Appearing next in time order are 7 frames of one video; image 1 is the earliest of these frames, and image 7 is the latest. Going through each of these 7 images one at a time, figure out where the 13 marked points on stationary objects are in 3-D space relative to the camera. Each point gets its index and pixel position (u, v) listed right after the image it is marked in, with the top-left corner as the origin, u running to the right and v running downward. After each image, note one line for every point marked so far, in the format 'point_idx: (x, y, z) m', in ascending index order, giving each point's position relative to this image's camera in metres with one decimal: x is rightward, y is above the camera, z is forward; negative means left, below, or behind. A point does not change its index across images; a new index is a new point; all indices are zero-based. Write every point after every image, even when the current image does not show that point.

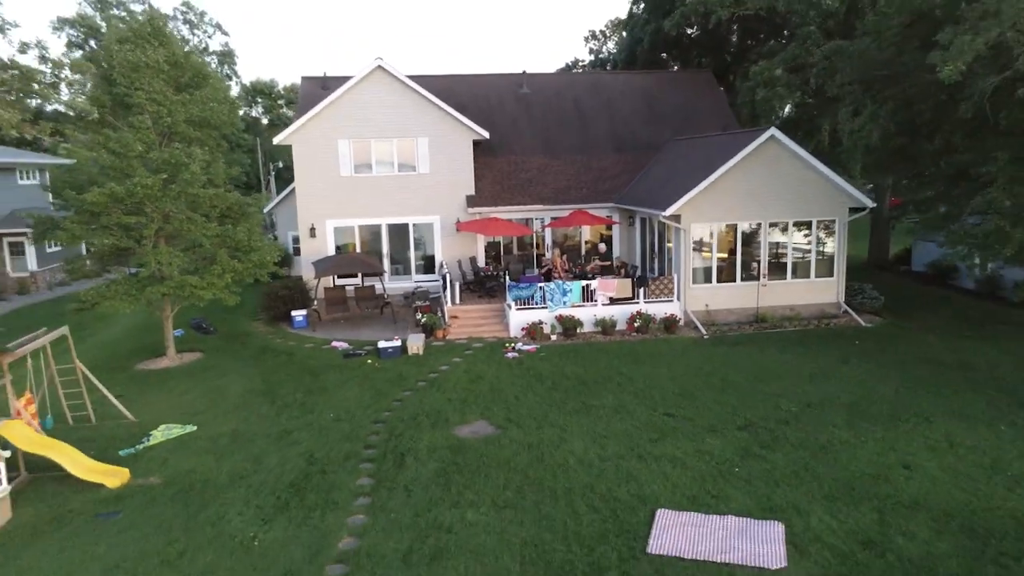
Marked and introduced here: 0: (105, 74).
0: (-9.5, +5.1, +17.1) m
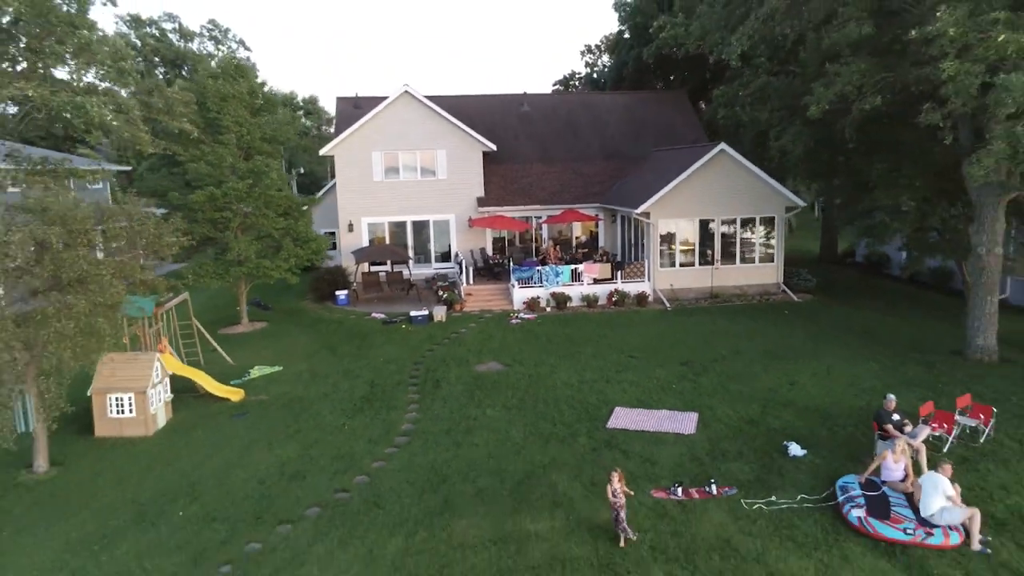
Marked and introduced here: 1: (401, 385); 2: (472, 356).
0: (-9.4, +5.7, +22.1) m
1: (-2.7, -2.3, +17.3) m
2: (-1.1, -1.8, +19.4) m
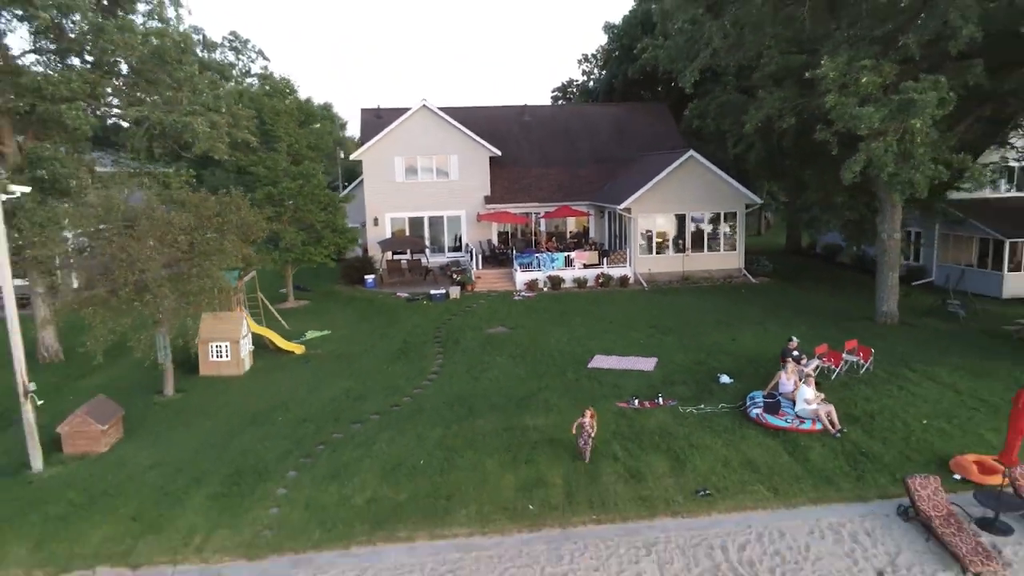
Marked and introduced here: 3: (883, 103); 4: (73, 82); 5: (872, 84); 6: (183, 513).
0: (-9.3, +6.4, +26.7) m
1: (-2.5, -1.7, +21.9) m
2: (-1.0, -1.2, +24.0) m
3: (+8.1, +4.1, +15.8) m
4: (-10.7, +5.2, +18.0) m
5: (+7.8, +4.4, +15.7) m
6: (-5.6, -3.9, +12.4) m
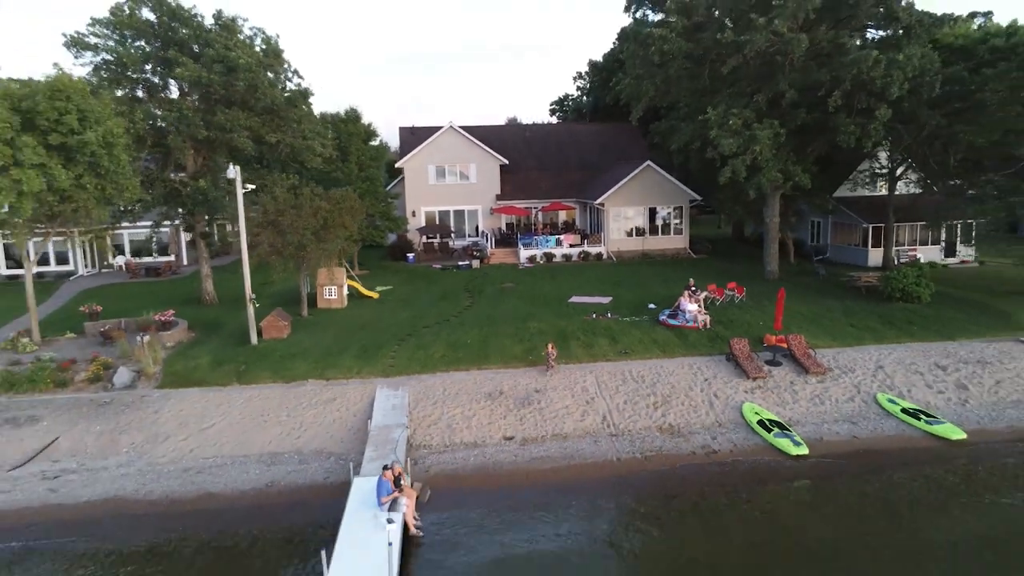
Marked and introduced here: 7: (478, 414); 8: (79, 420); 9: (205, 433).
0: (-9.0, +7.8, +37.2) m
1: (-2.3, -0.2, +32.3) m
2: (-0.7, +0.3, +34.5) m
3: (+8.4, +5.6, +26.3) m
4: (-10.5, +6.7, +28.5) m
5: (+8.1, +5.9, +26.2) m
6: (-5.3, -2.4, +22.9) m
7: (-0.9, -3.3, +19.1) m
8: (-11.3, -3.5, +19.0) m
9: (-7.8, -3.8, +18.5) m
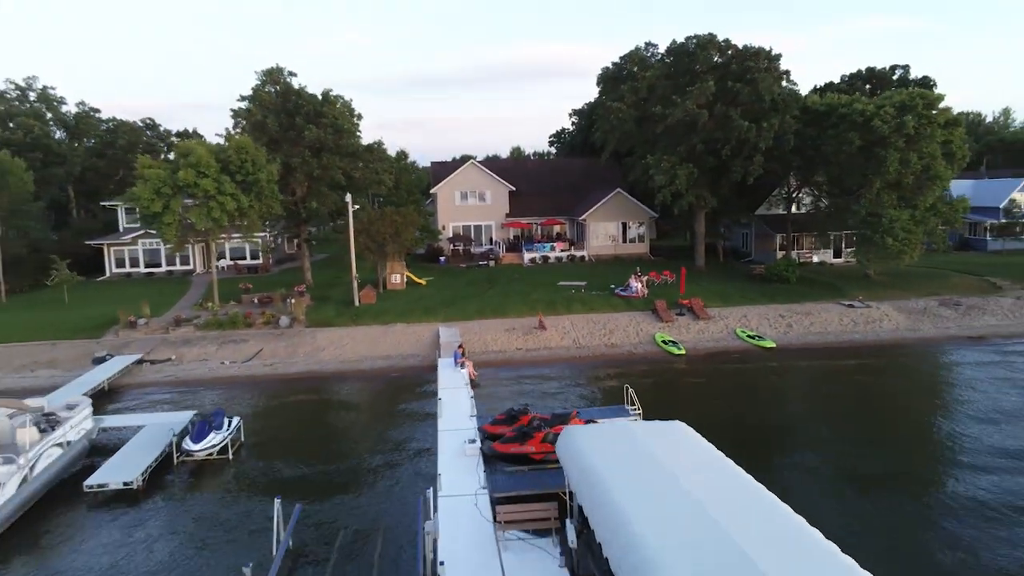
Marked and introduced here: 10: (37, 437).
0: (-8.6, +8.3, +51.3) m
1: (-1.9, +0.5, +46.2) m
2: (-0.3, +0.9, +48.3) m
3: (+8.8, +6.4, +40.3) m
4: (-10.0, +7.4, +42.6) m
5: (+8.5, +6.8, +40.2) m
6: (-4.9, -1.4, +36.7) m
7: (-0.5, -2.3, +32.9) m
8: (-10.9, -2.5, +32.8) m
9: (-7.4, -2.7, +32.3) m
10: (-11.7, -3.7, +17.9) m
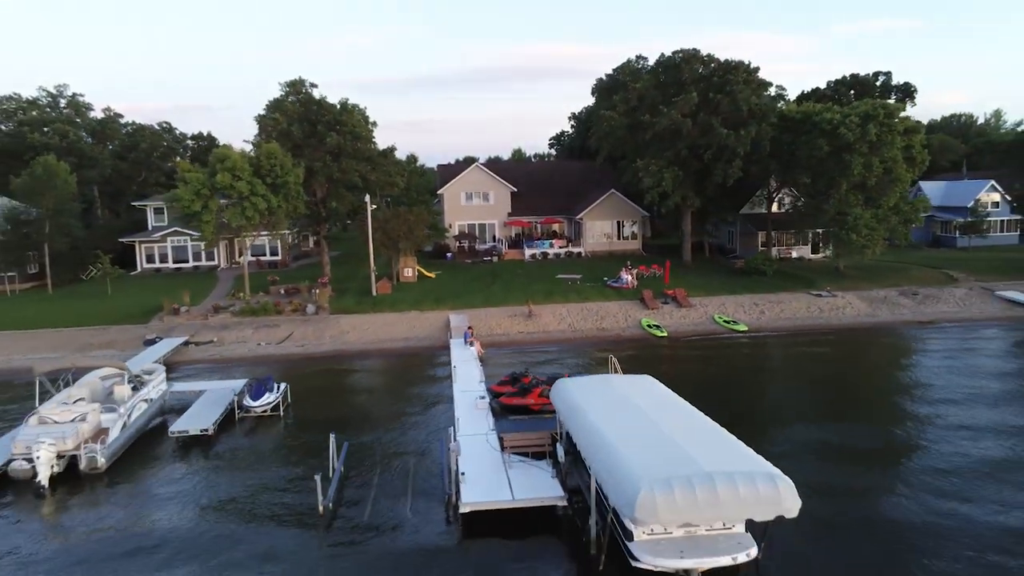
0: (-8.4, +8.8, +55.5) m
1: (-1.7, +0.9, +50.3) m
2: (-0.1, +1.4, +52.4) m
3: (+8.9, +6.9, +44.4) m
4: (-9.9, +7.9, +46.7) m
5: (+8.6, +7.3, +44.3) m
6: (-4.8, -0.9, +40.8) m
7: (-0.3, -1.8, +37.0) m
8: (-10.8, -2.0, +36.9) m
9: (-7.3, -2.2, +36.4) m
10: (-11.7, -3.2, +22.0) m
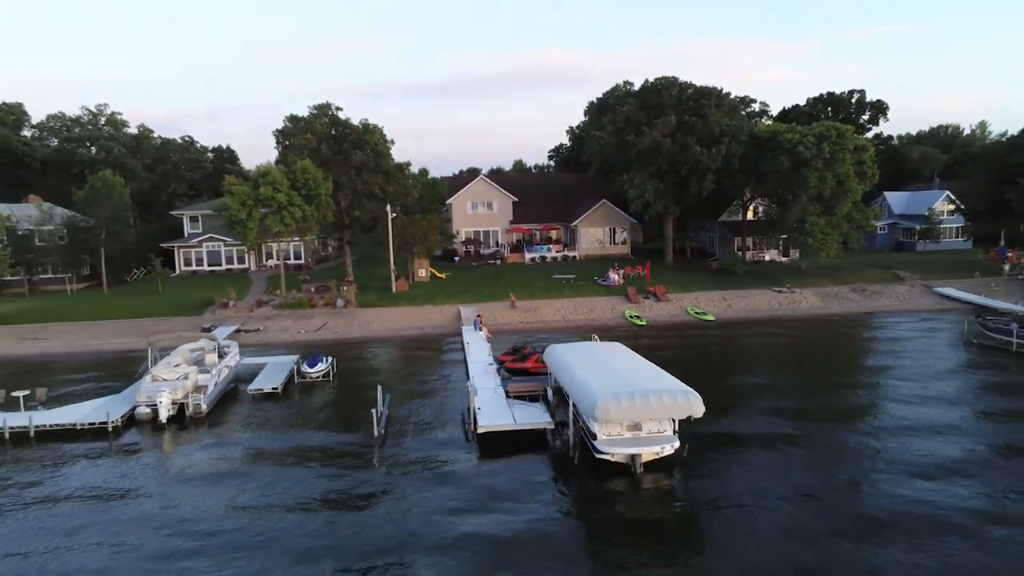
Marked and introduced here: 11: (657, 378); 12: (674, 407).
0: (-8.3, +8.8, +61.8) m
1: (-1.6, +1.0, +56.5) m
2: (0.0, +1.4, +58.6) m
3: (+9.1, +7.0, +50.7) m
4: (-9.8, +8.0, +53.0) m
5: (+8.7, +7.4, +50.6) m
6: (-4.7, -0.8, +47.0) m
7: (-0.2, -1.6, +43.1) m
8: (-10.7, -1.8, +43.1) m
9: (-7.2, -2.0, +42.6) m
10: (-11.6, -2.8, +28.2) m
11: (+3.9, -2.4, +19.5) m
12: (+4.0, -3.0, +18.0) m
